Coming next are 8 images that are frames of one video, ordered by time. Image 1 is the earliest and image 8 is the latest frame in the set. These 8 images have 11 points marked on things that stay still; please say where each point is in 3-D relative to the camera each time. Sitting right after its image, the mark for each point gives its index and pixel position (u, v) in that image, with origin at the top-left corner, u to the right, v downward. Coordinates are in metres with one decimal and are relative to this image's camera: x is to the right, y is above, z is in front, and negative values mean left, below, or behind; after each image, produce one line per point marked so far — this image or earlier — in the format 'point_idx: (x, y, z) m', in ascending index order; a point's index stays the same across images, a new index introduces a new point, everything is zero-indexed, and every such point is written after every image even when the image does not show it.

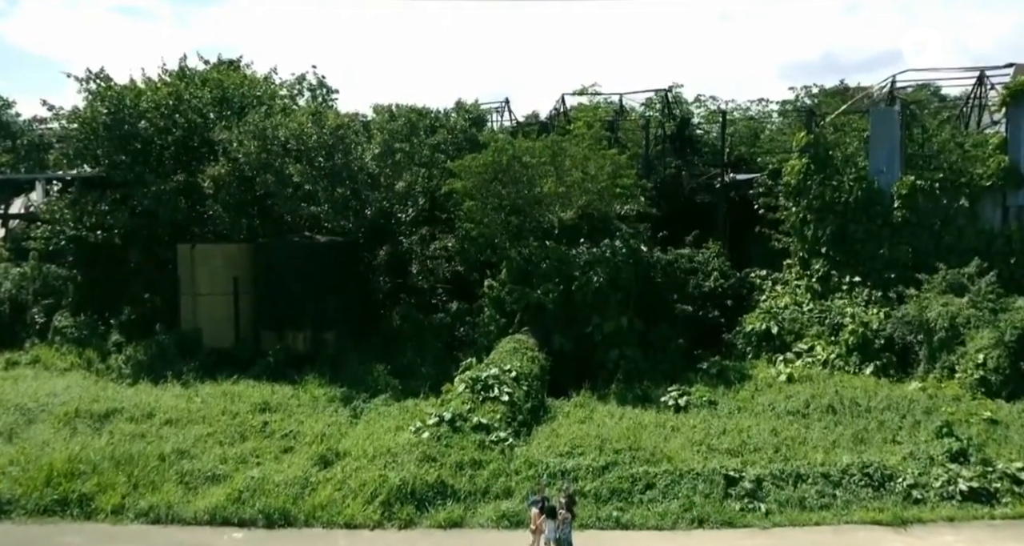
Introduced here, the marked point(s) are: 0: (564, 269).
0: (+0.8, +0.1, +12.9) m
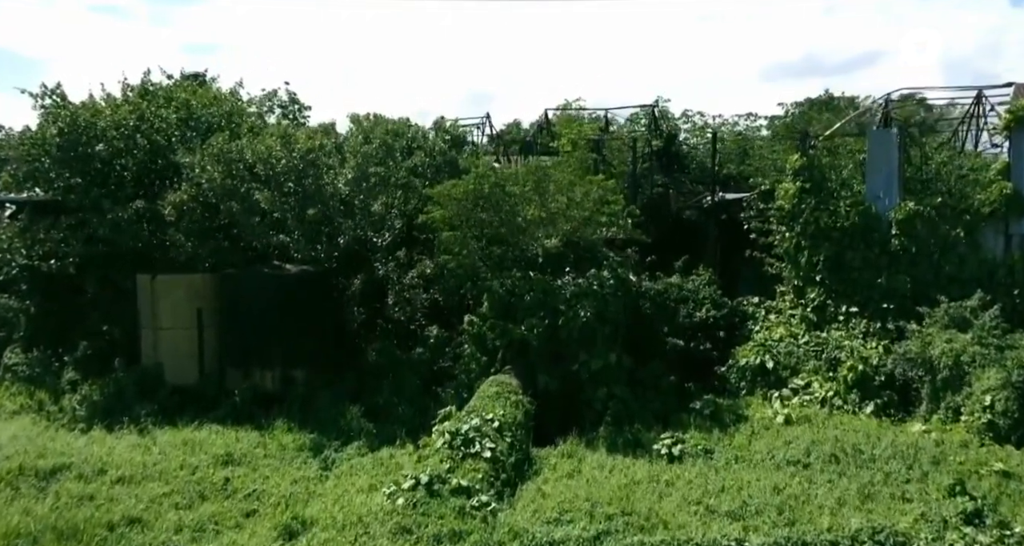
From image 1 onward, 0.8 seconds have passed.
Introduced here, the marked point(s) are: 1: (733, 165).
0: (+0.6, -0.4, +12.2) m
1: (+5.2, +2.5, +18.6) m
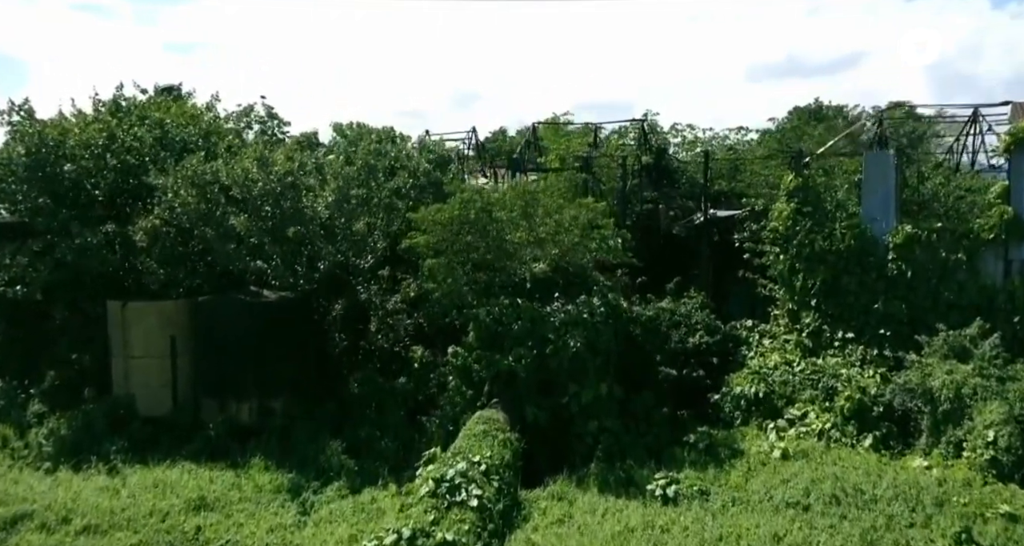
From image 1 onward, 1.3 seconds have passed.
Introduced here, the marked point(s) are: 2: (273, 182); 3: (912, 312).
0: (+0.4, -0.8, +11.7) m
1: (+4.9, +2.1, +18.3) m
2: (-3.6, +1.4, +12.1) m
3: (+6.4, -0.6, +12.8) m
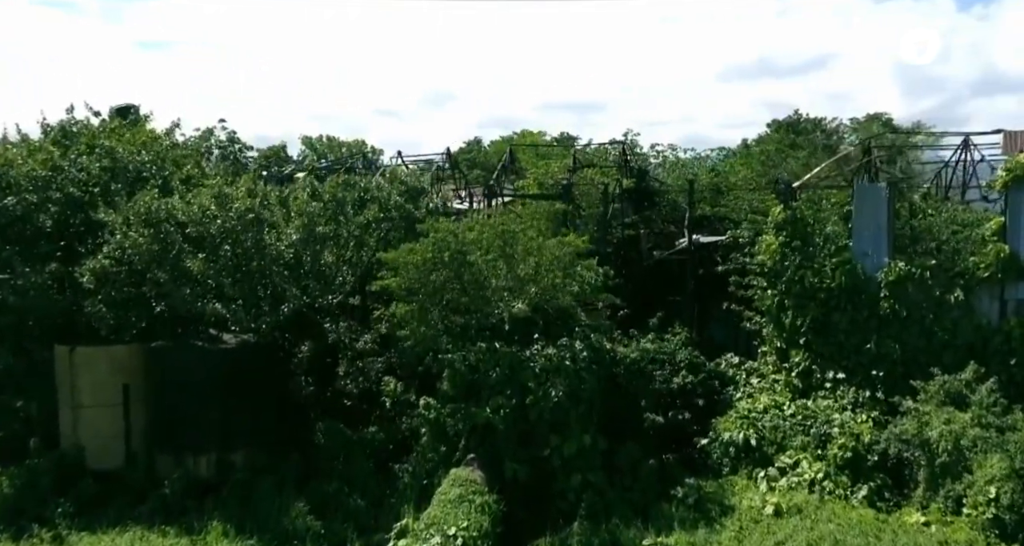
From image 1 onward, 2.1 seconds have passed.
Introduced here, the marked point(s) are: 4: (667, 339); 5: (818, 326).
0: (+0.1, -1.5, +11.0) m
1: (+4.3, +1.5, +17.7) m
2: (-3.9, +0.7, +11.3) m
3: (+6.0, -1.2, +12.3) m
4: (+2.6, -1.1, +13.6) m
5: (+4.9, -0.8, +12.8) m
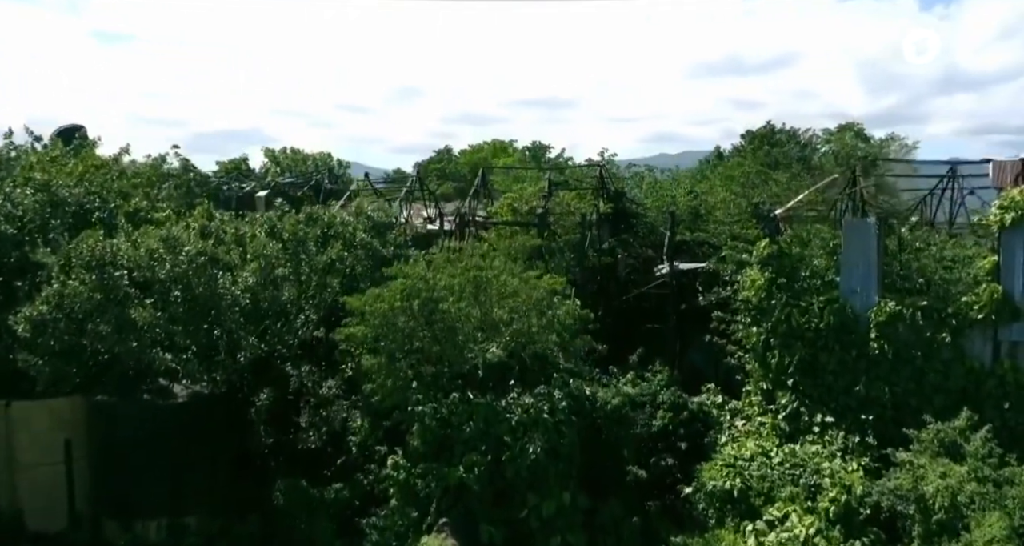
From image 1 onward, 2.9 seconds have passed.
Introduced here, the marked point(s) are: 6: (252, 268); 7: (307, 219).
0: (-0.3, -2.1, +10.3) m
1: (+3.7, +0.9, +17.2) m
2: (-4.3, +0.1, +10.4) m
3: (+5.7, -1.8, +11.9) m
4: (+2.2, -1.7, +13.0) m
5: (+4.5, -1.4, +12.3) m
6: (-3.5, +0.1, +10.9) m
7: (-3.1, +0.8, +12.0) m
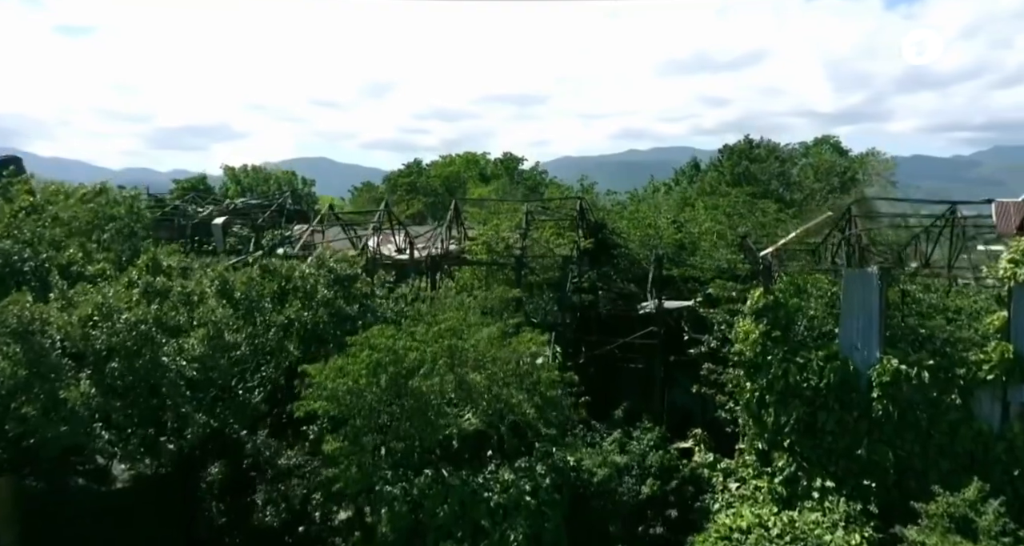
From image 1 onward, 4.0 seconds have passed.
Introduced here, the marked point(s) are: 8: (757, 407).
0: (-0.5, -2.9, +9.4) m
1: (+3.2, +0.2, +16.3) m
2: (-4.5, -0.7, +9.3) m
3: (+5.4, -2.6, +11.1) m
4: (+1.9, -2.5, +12.1) m
5: (+4.2, -2.2, +11.5) m
6: (-3.8, -0.7, +9.8) m
7: (-3.4, 0.0, +10.9) m
8: (+3.6, -2.0, +11.9) m
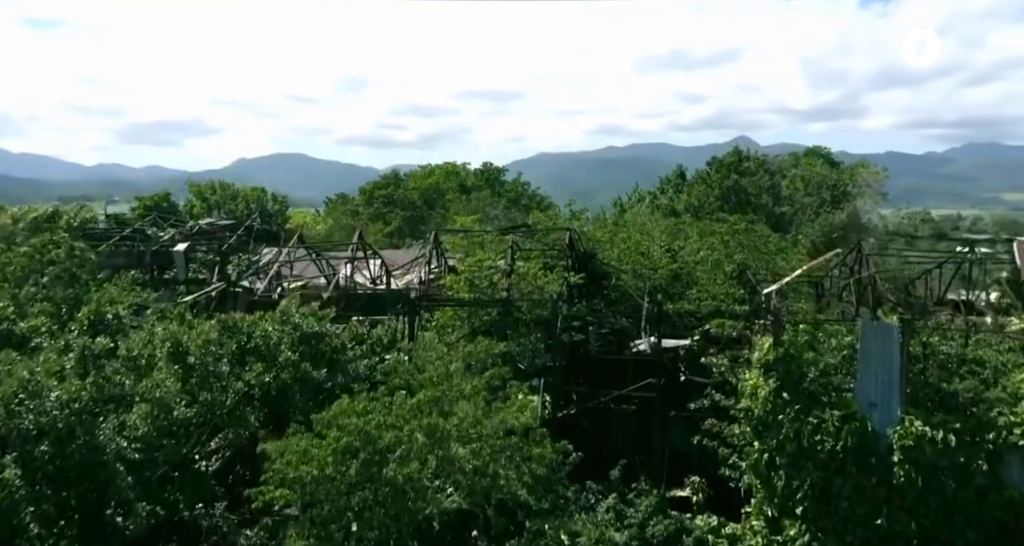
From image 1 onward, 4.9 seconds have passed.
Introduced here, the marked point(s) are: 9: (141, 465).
0: (-0.6, -3.6, +8.3) m
1: (+2.9, -0.5, +15.3) m
2: (-4.6, -1.4, +8.1) m
3: (+5.2, -3.3, +10.2) m
4: (+1.7, -3.2, +11.0) m
5: (+4.0, -2.9, +10.5) m
6: (-3.9, -1.4, +8.6) m
7: (-3.5, -0.7, +9.7) m
8: (+3.4, -2.7, +10.9) m
9: (-4.0, -2.1, +8.7) m
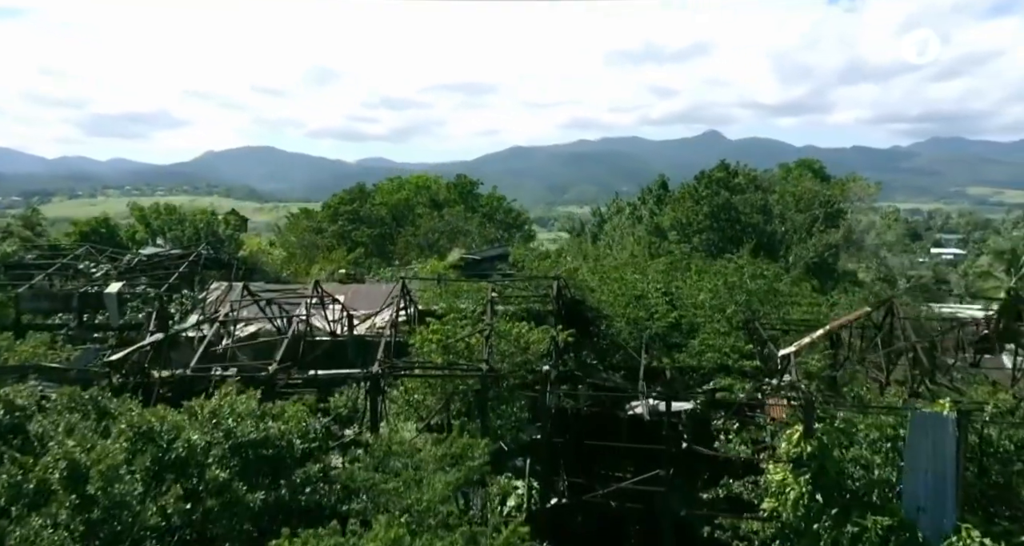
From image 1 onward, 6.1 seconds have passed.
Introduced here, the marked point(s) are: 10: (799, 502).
0: (-0.7, -4.5, +6.4) m
1: (+2.6, -1.3, +13.6) m
2: (-4.7, -2.3, +6.1) m
3: (+5.0, -4.1, +8.5) m
4: (+1.5, -4.1, +9.3) m
5: (+3.8, -3.8, +8.8) m
6: (-4.0, -2.4, +6.6) m
7: (-3.7, -1.6, +7.7) m
8: (+3.2, -3.6, +9.2) m
9: (-4.1, -3.0, +6.7) m
10: (+3.2, -2.5, +9.0) m
